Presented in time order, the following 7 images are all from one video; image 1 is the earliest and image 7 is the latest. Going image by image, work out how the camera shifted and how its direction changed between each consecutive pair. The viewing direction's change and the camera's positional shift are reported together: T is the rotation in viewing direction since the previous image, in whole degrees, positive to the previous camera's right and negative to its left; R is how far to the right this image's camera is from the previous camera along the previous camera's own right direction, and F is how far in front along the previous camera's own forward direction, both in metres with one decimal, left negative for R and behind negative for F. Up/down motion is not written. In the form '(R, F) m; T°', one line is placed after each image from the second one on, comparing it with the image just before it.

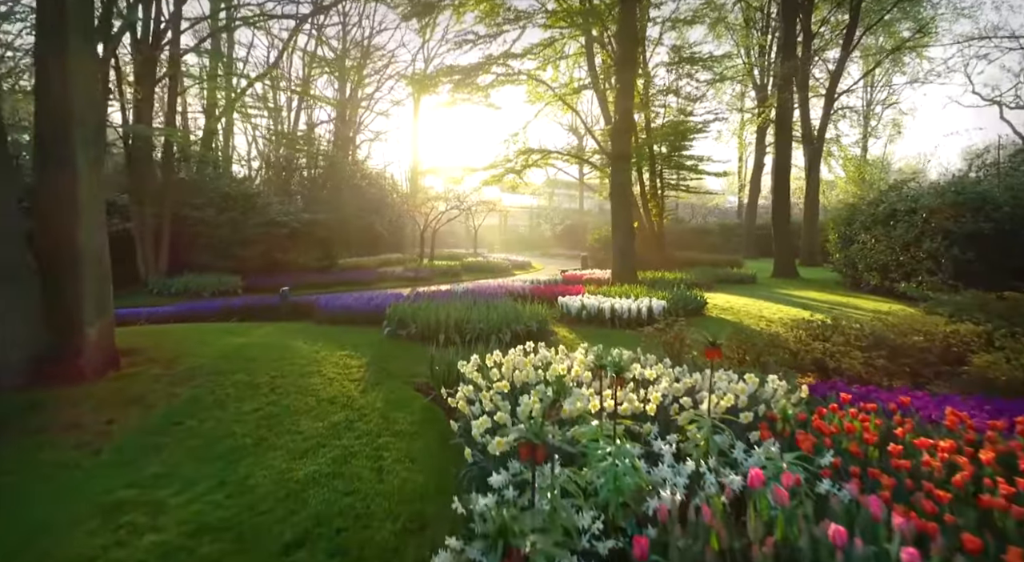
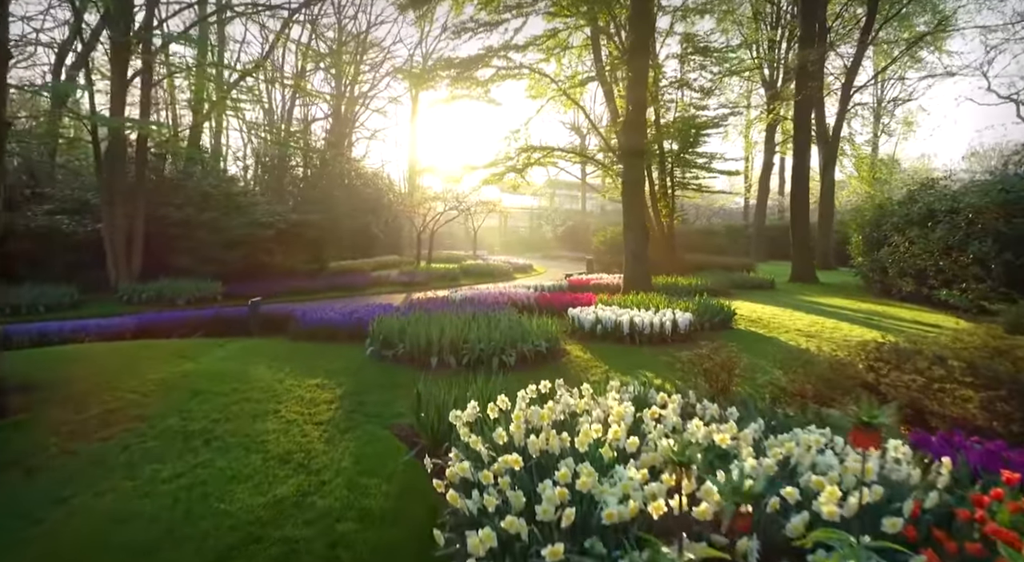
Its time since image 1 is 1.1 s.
(-0.1, +1.0) m; 0°
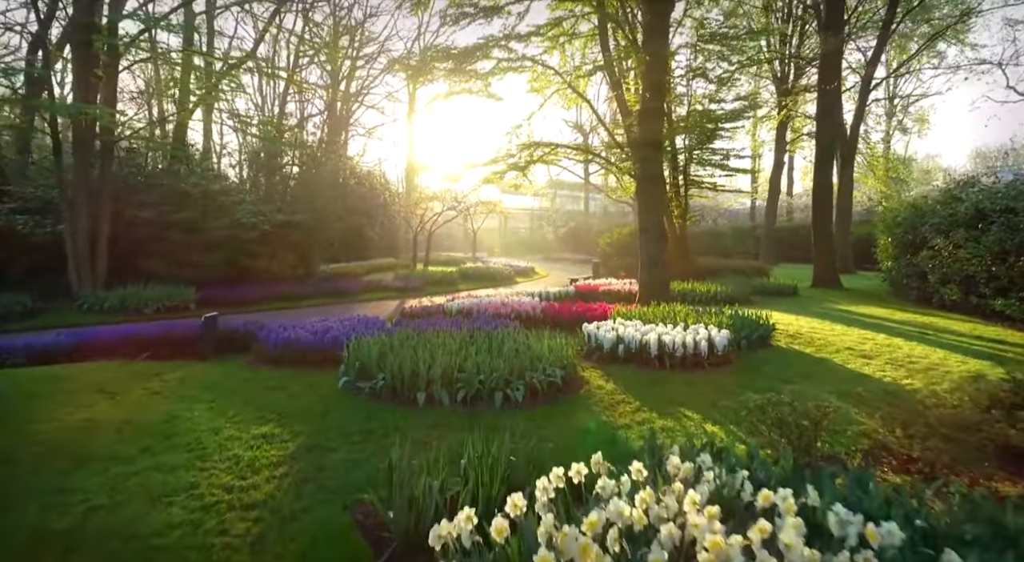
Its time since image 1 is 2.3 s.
(-0.1, +1.1) m; 0°
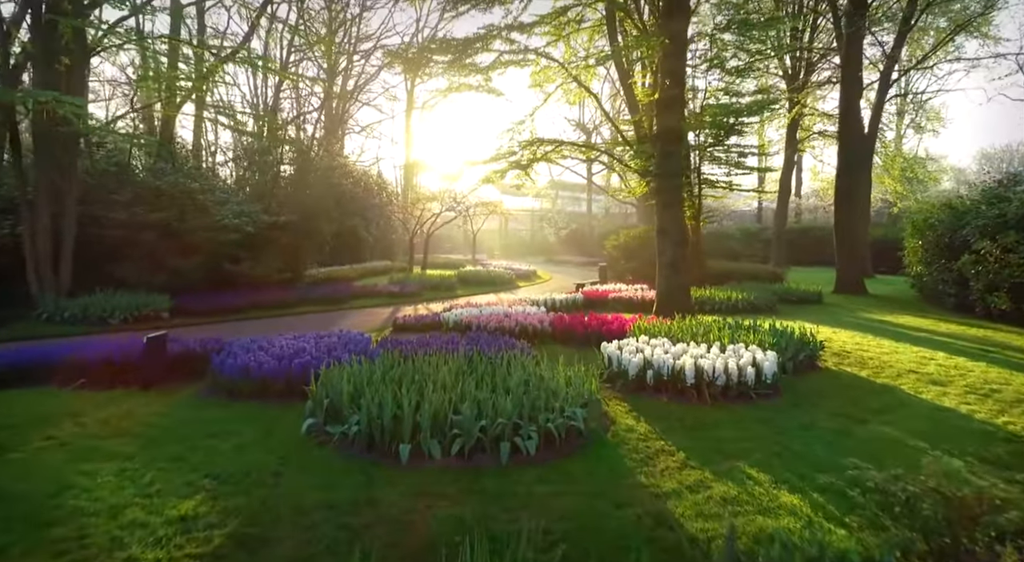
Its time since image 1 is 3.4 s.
(-0.1, +1.0) m; 0°
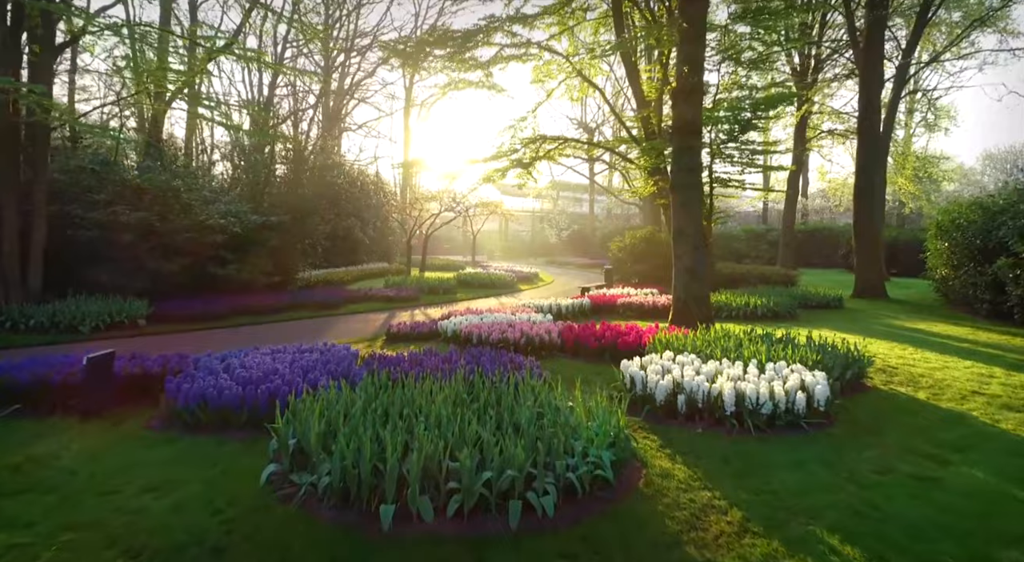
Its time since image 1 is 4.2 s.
(-0.1, +0.7) m; 0°
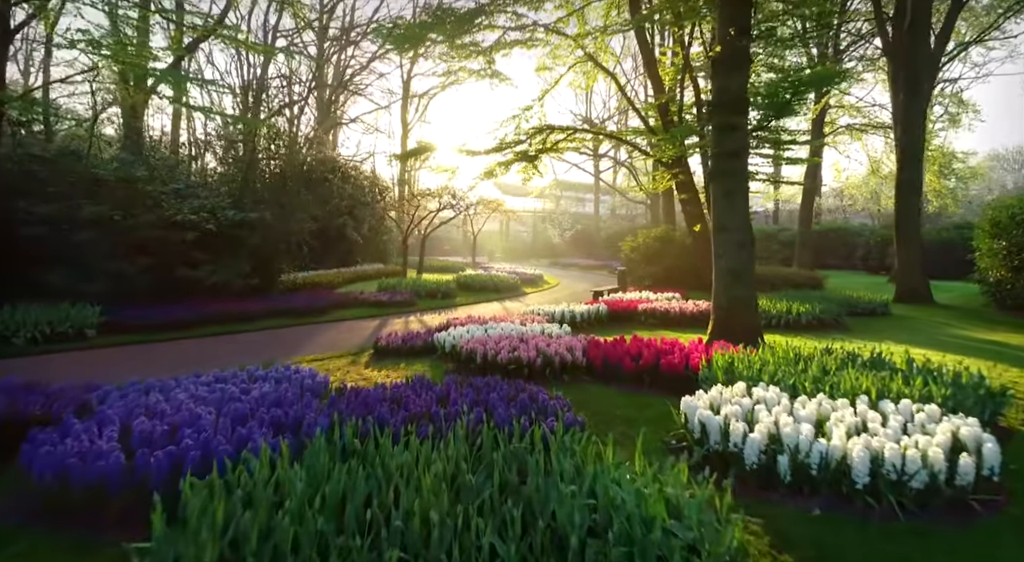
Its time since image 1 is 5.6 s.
(-0.1, +1.3) m; 0°
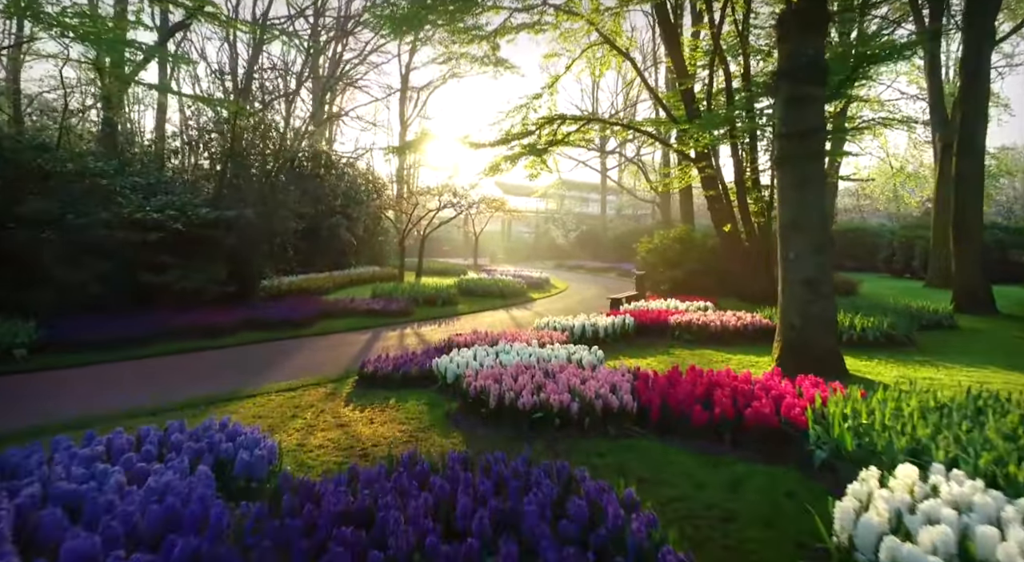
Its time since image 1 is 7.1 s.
(-0.2, +1.4) m; 0°
